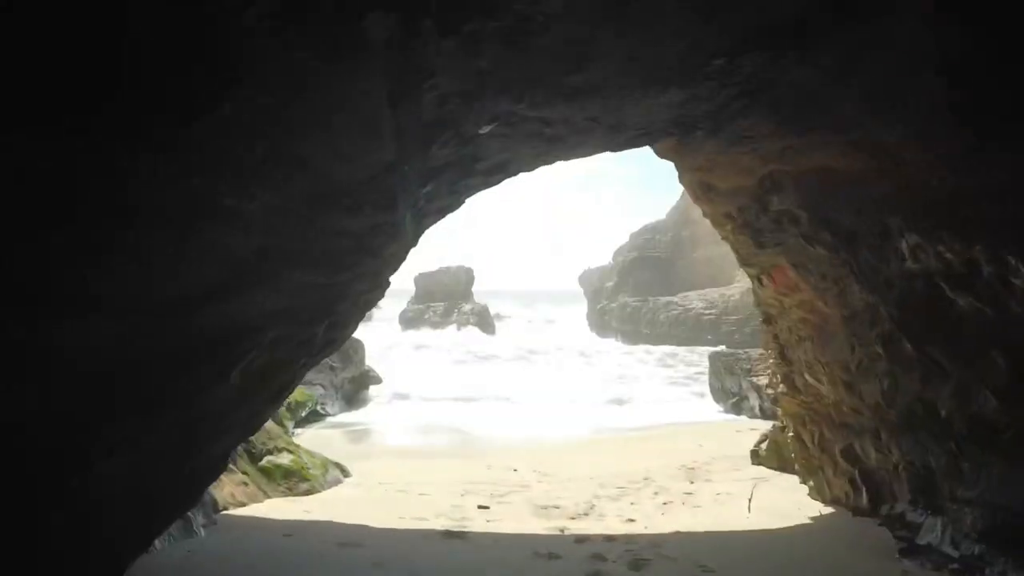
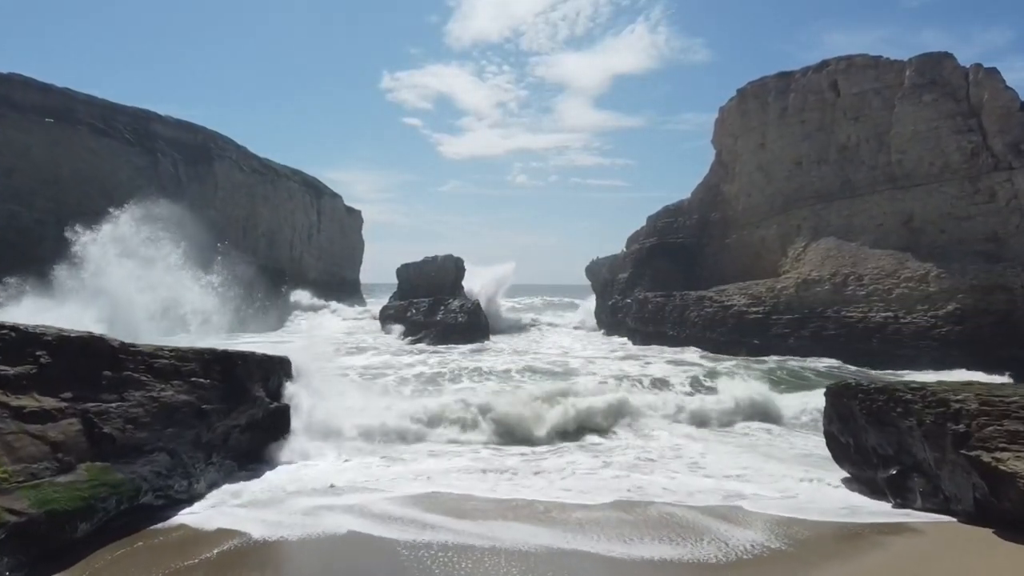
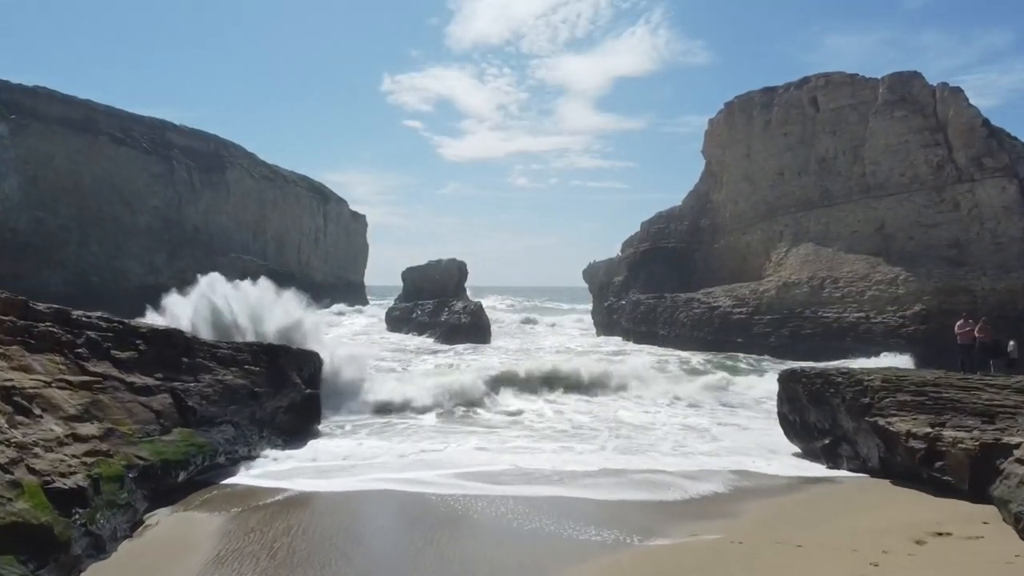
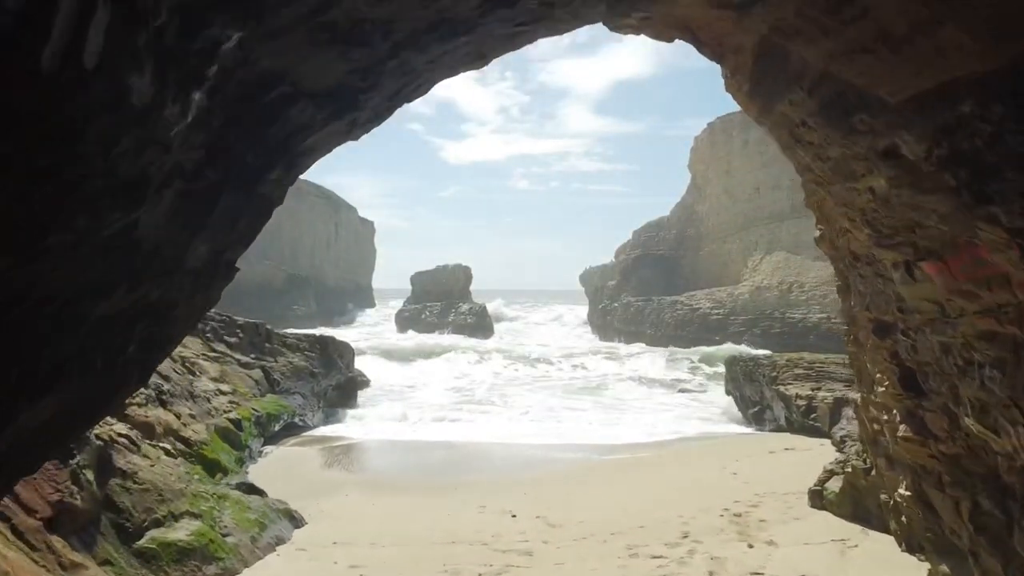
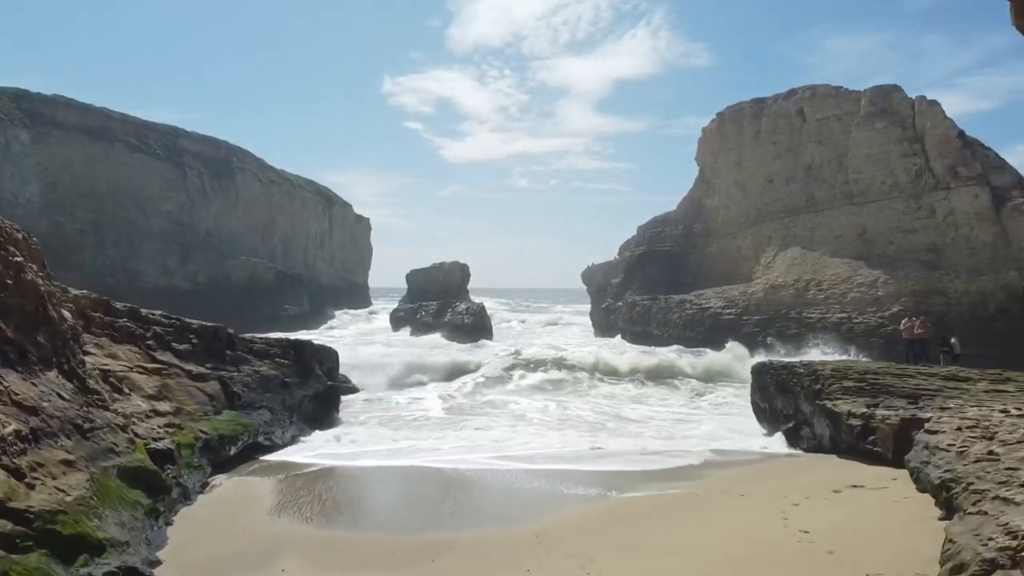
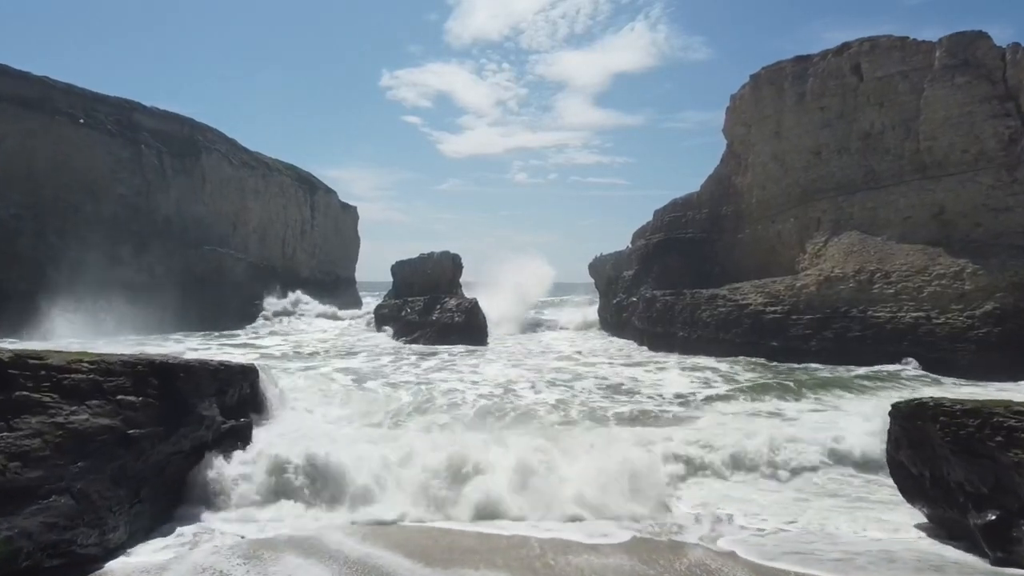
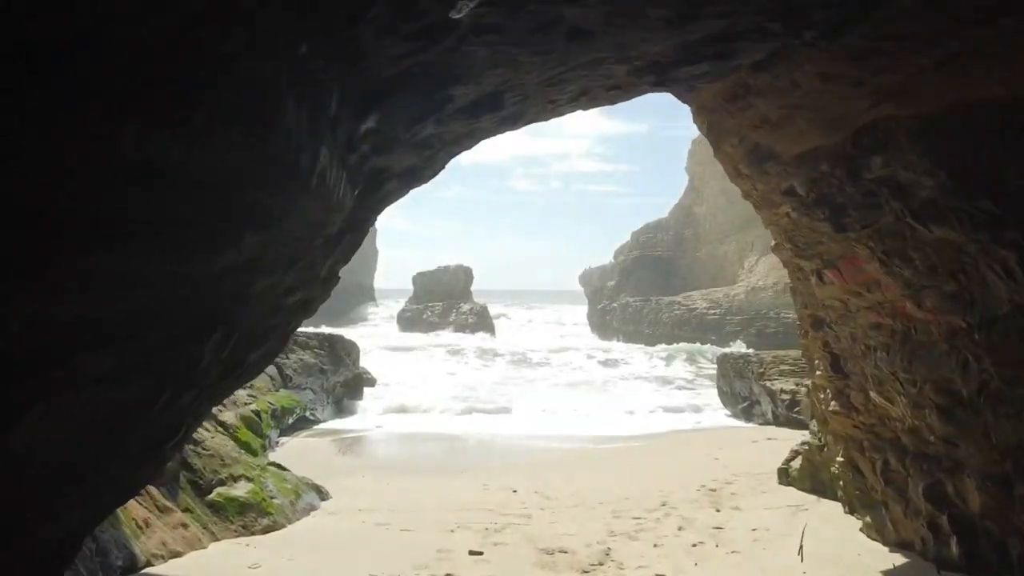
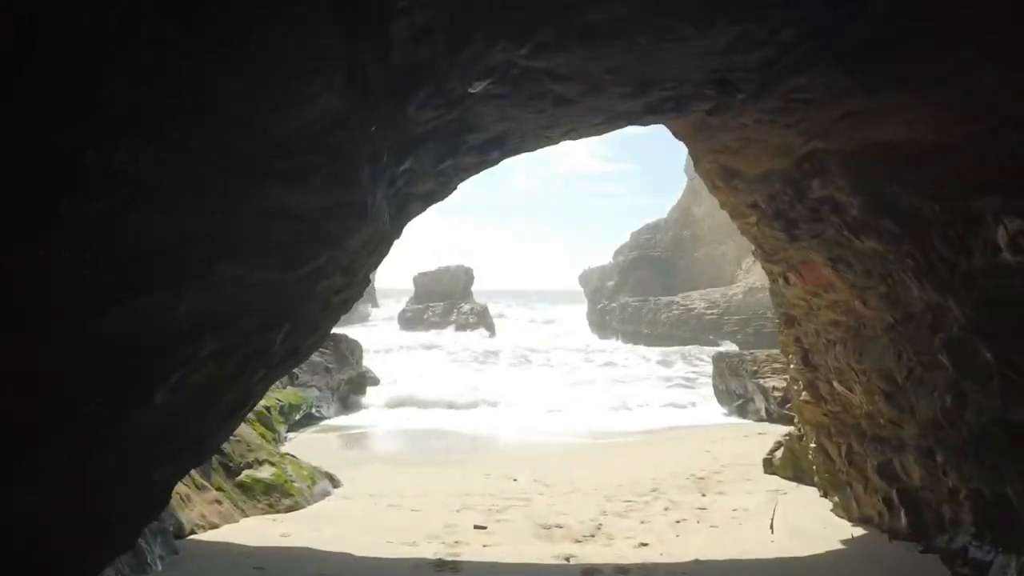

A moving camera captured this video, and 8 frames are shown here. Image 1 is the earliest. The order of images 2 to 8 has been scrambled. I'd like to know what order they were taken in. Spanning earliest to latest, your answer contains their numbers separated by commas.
8, 7, 4, 5, 3, 2, 6
